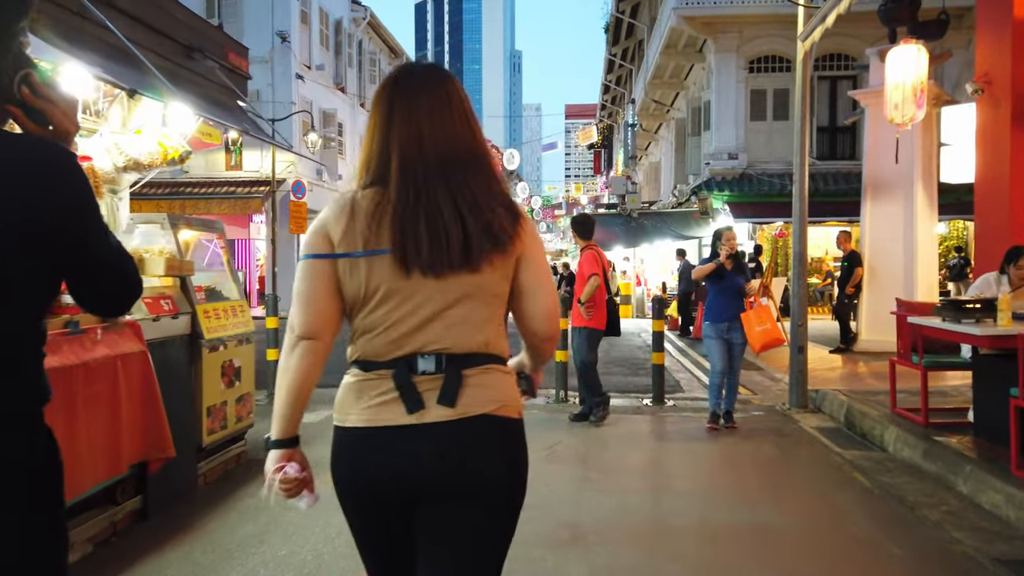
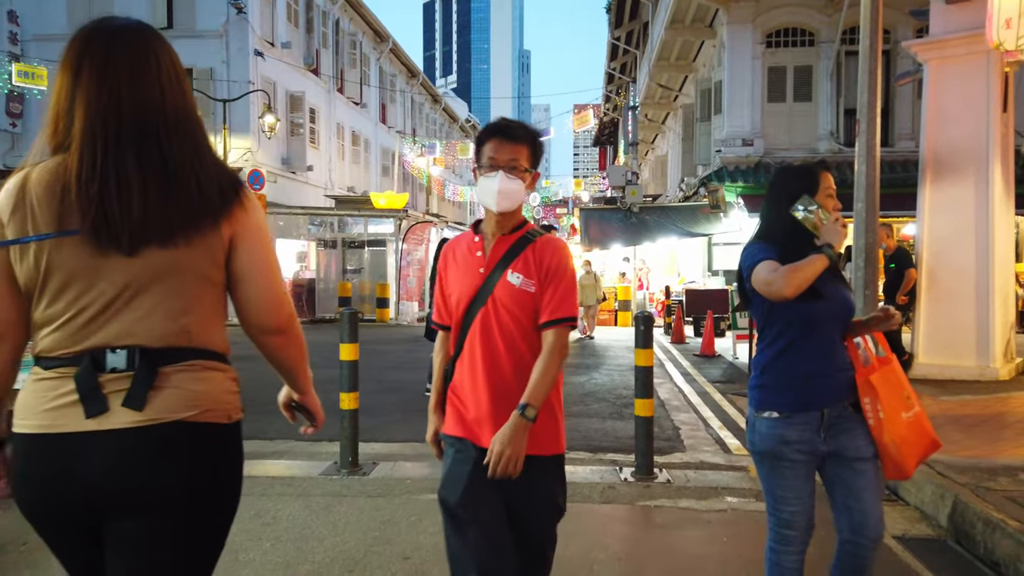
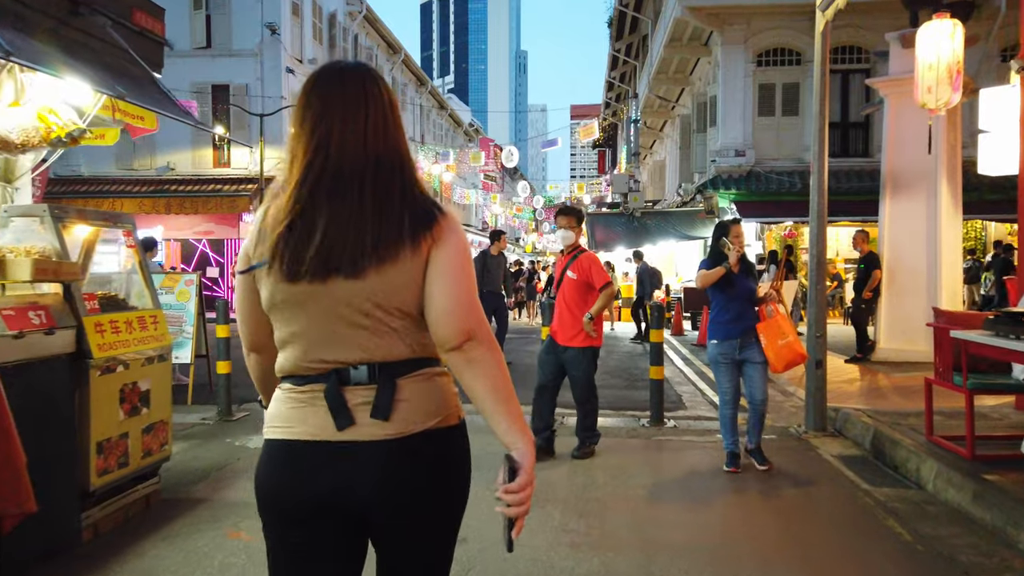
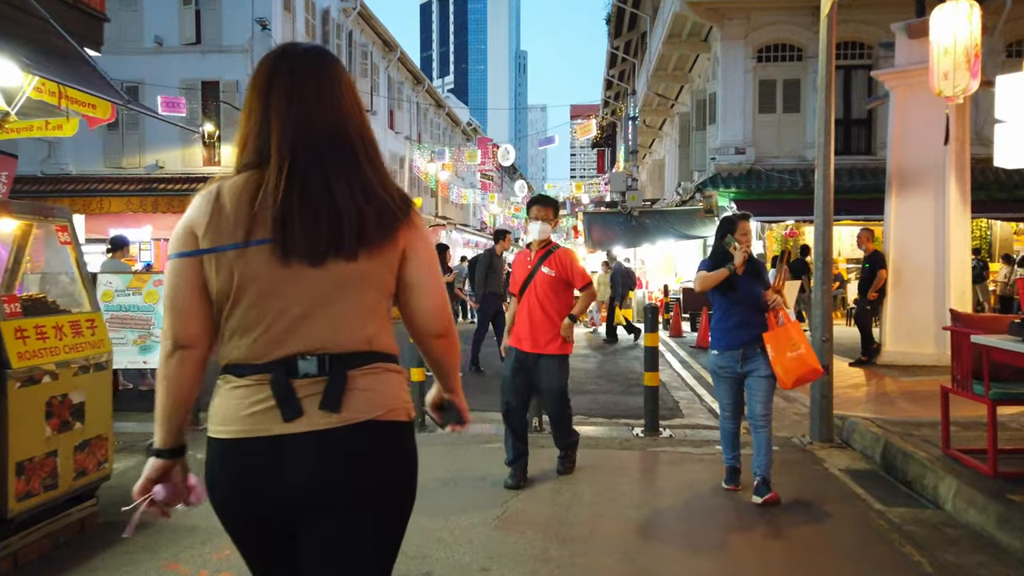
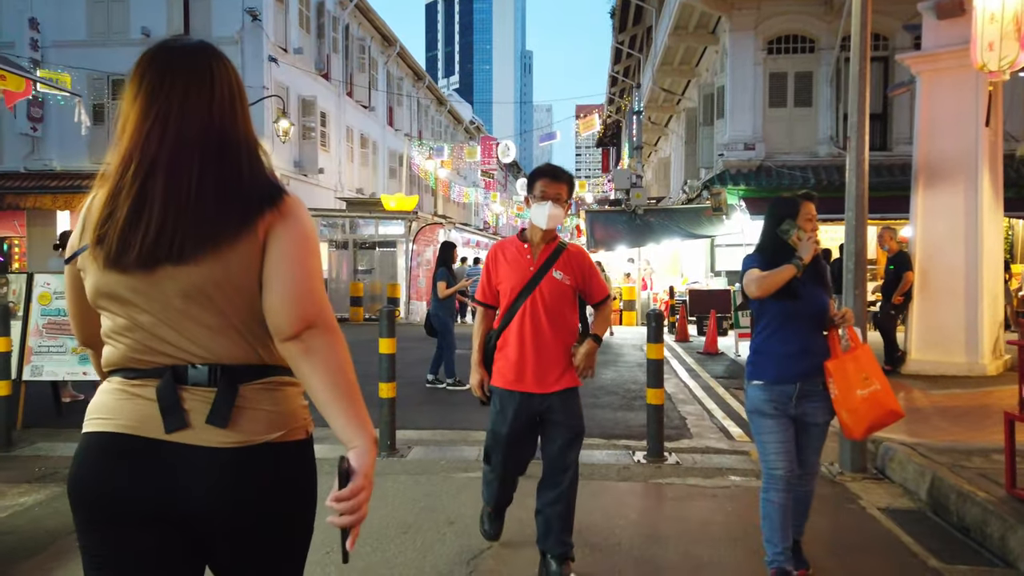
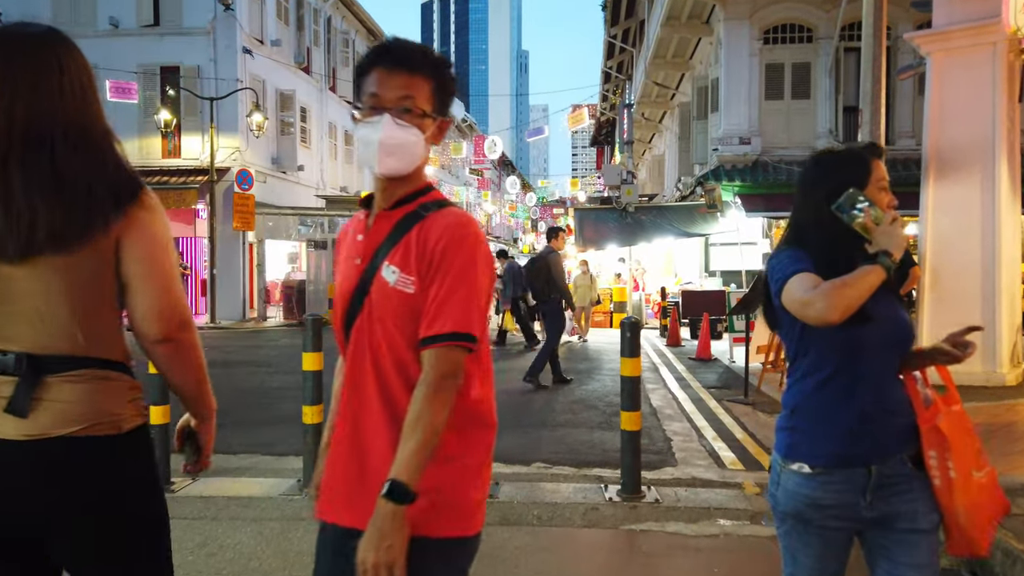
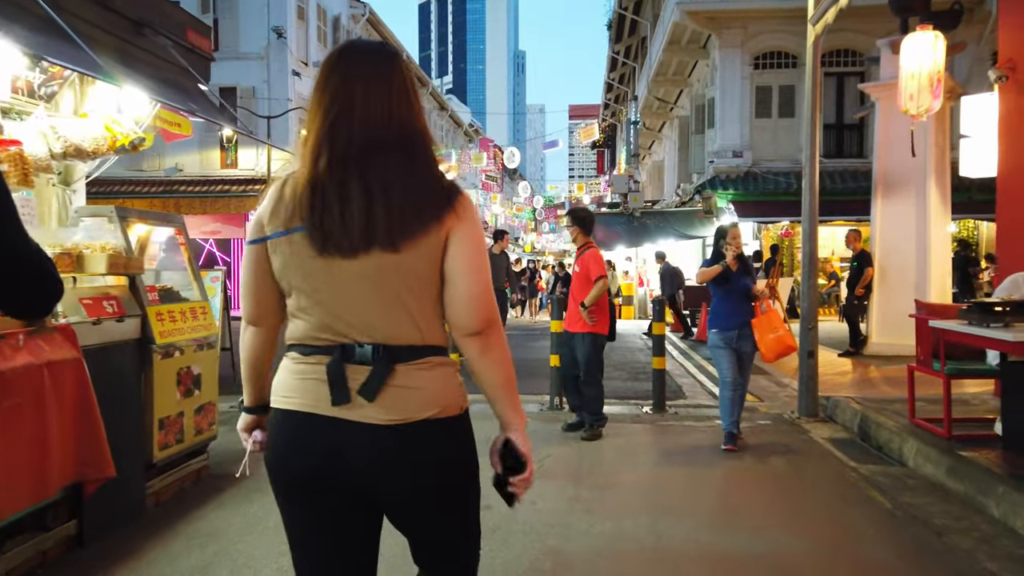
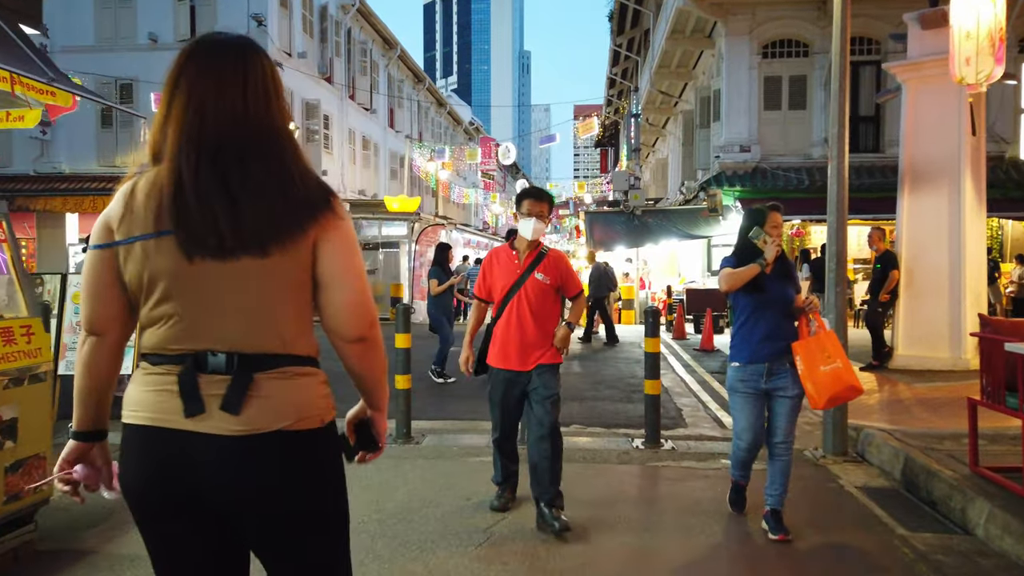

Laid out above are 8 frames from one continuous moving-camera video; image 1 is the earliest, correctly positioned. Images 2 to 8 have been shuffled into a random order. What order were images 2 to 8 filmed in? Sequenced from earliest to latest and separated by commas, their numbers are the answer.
7, 3, 4, 8, 5, 2, 6
